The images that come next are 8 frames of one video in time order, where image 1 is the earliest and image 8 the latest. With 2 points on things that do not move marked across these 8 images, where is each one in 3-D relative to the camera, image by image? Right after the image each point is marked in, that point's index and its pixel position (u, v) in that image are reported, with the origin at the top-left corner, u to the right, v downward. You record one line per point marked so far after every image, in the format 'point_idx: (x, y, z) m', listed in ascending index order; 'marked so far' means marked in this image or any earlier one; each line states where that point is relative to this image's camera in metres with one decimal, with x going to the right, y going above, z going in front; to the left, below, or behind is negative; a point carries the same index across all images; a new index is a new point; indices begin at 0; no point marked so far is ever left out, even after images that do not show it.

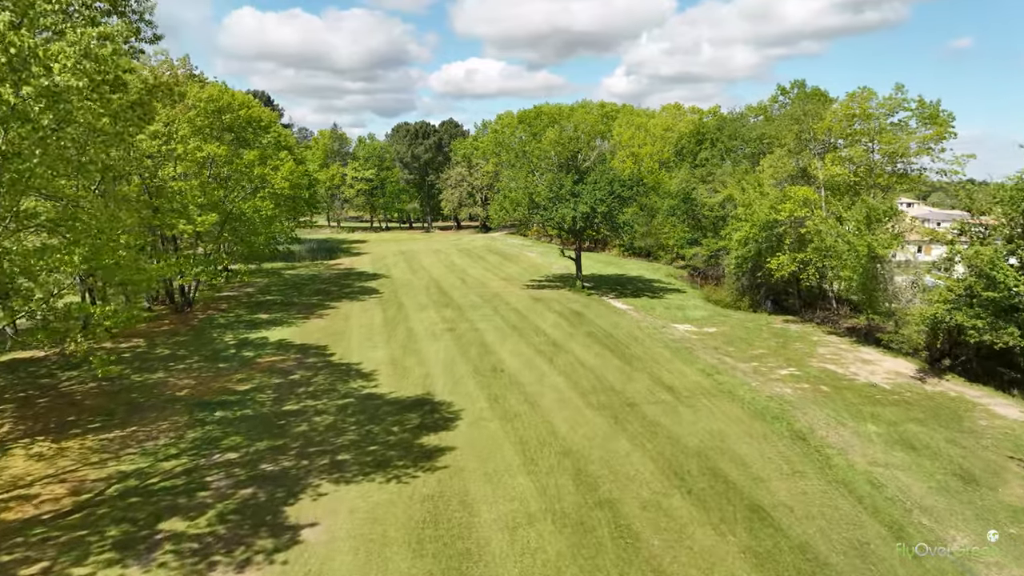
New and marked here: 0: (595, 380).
0: (+2.3, -2.6, +19.0) m
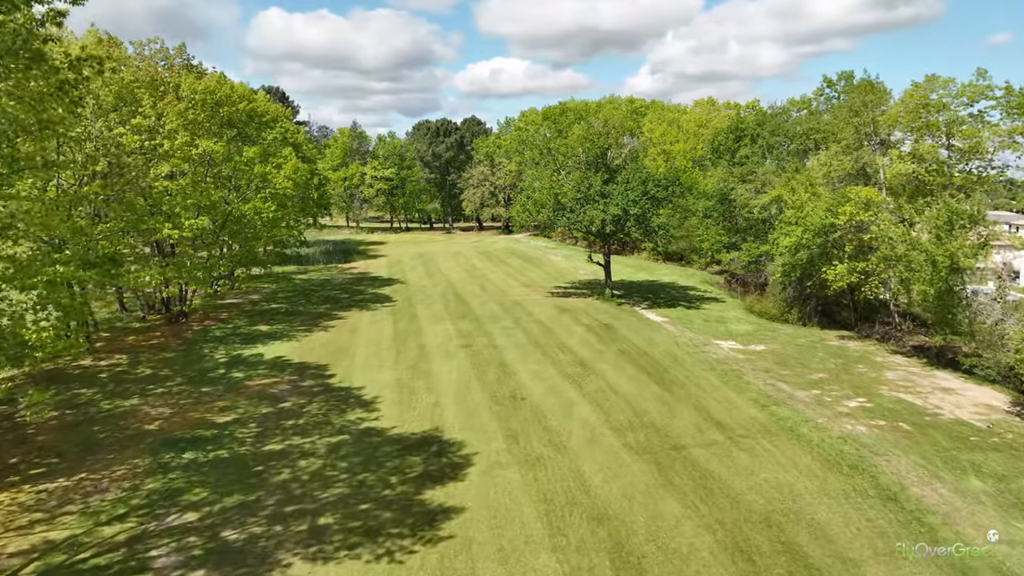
0: (+2.8, -3.0, +16.3) m
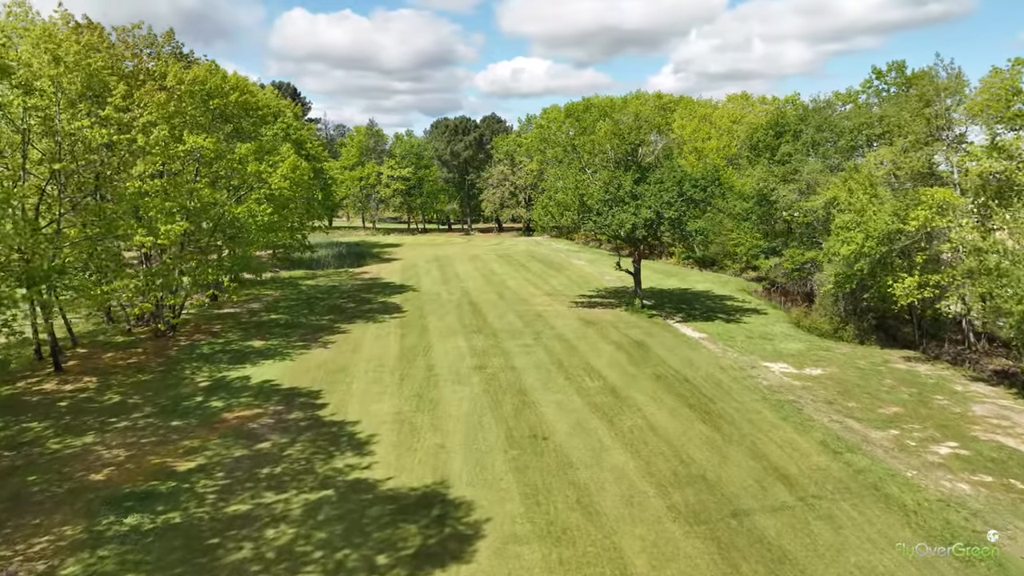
0: (+3.2, -3.4, +13.5) m
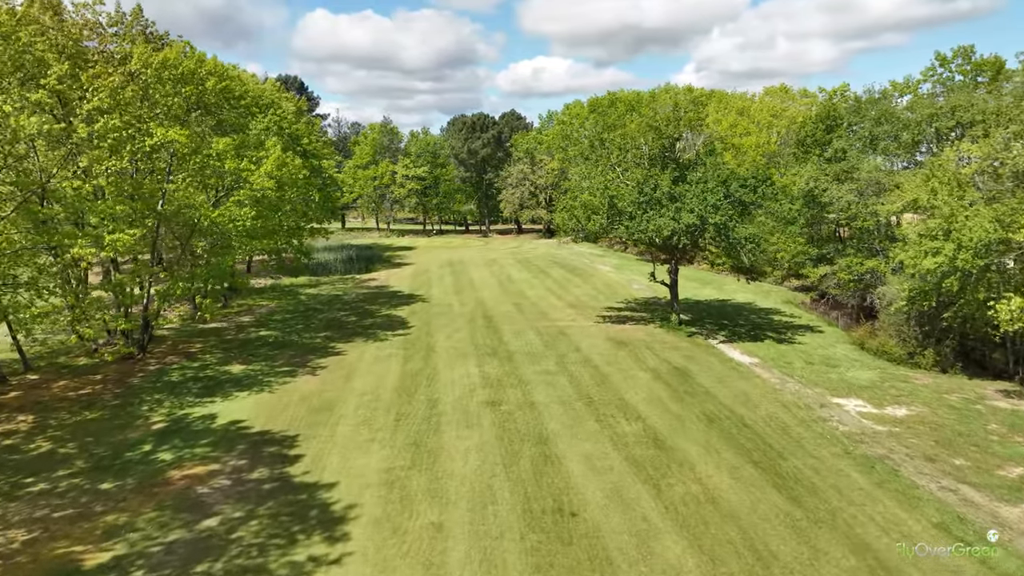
0: (+3.5, -3.9, +10.0) m
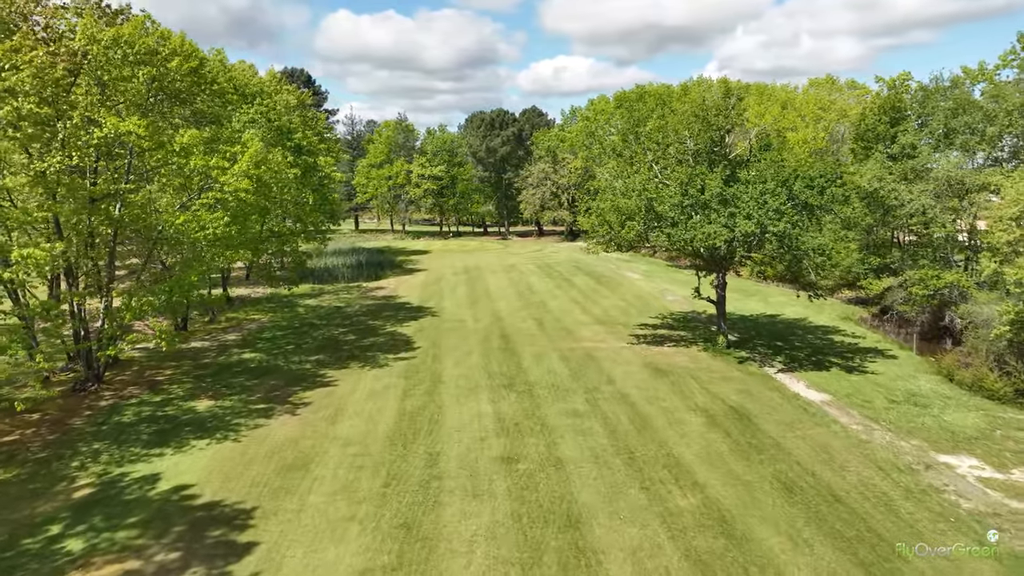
0: (+3.7, -4.5, +6.4) m
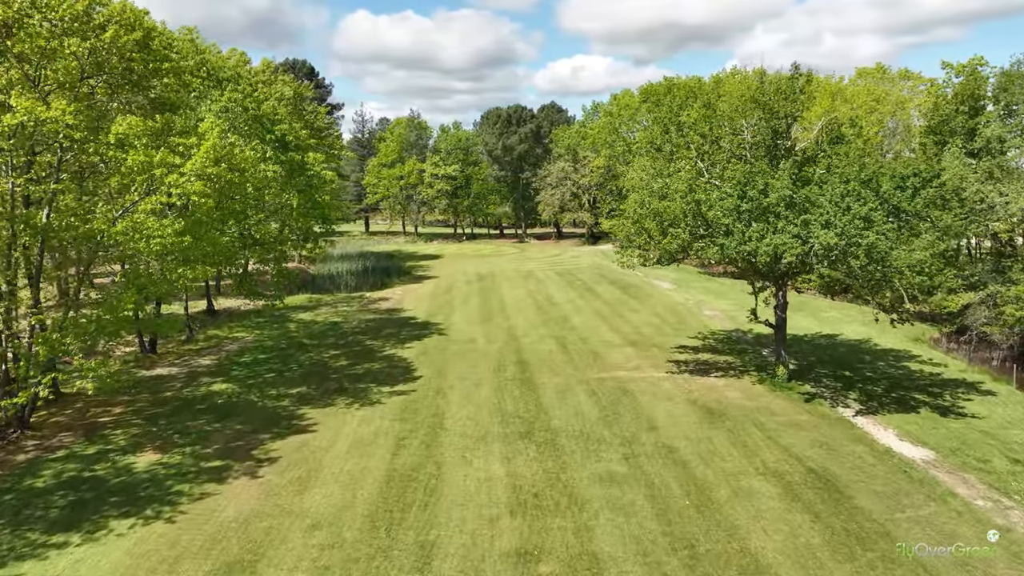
0: (+3.8, -5.1, +2.8) m
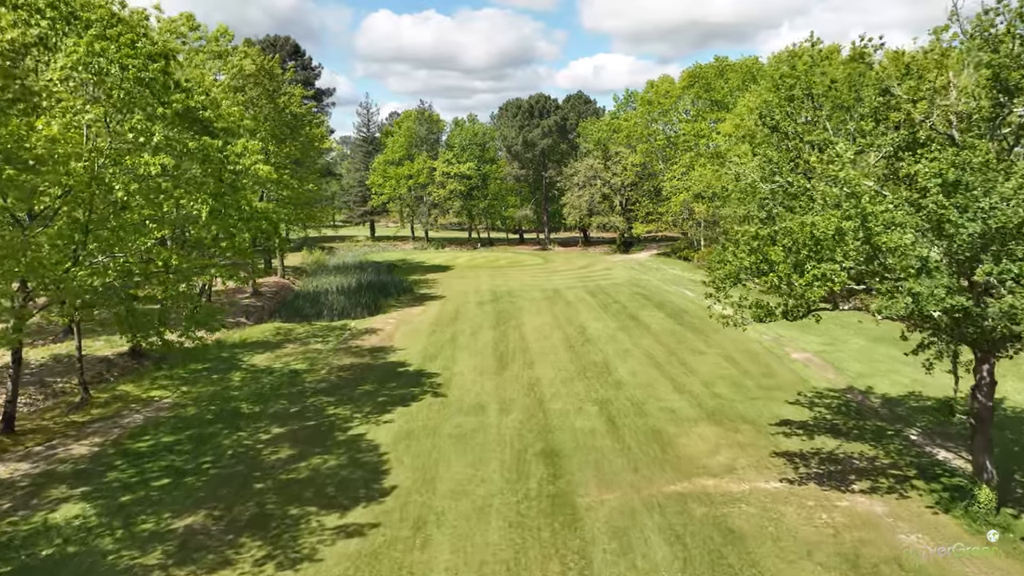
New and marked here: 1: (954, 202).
0: (+3.8, -6.2, -4.5) m
1: (+5.9, +1.2, +9.3) m
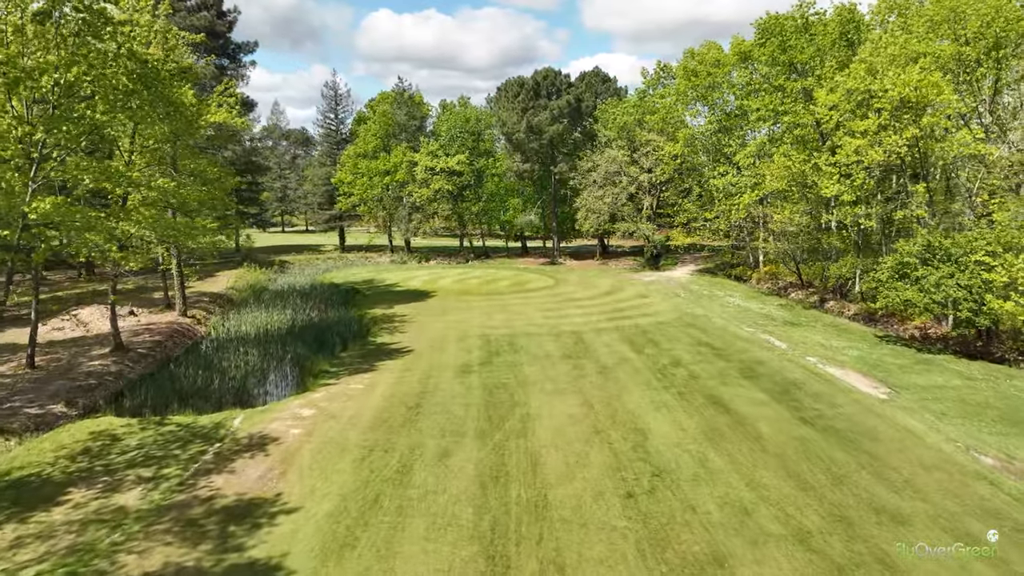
0: (+3.8, -7.8, -16.2) m
1: (+5.9, -0.4, -2.4) m
